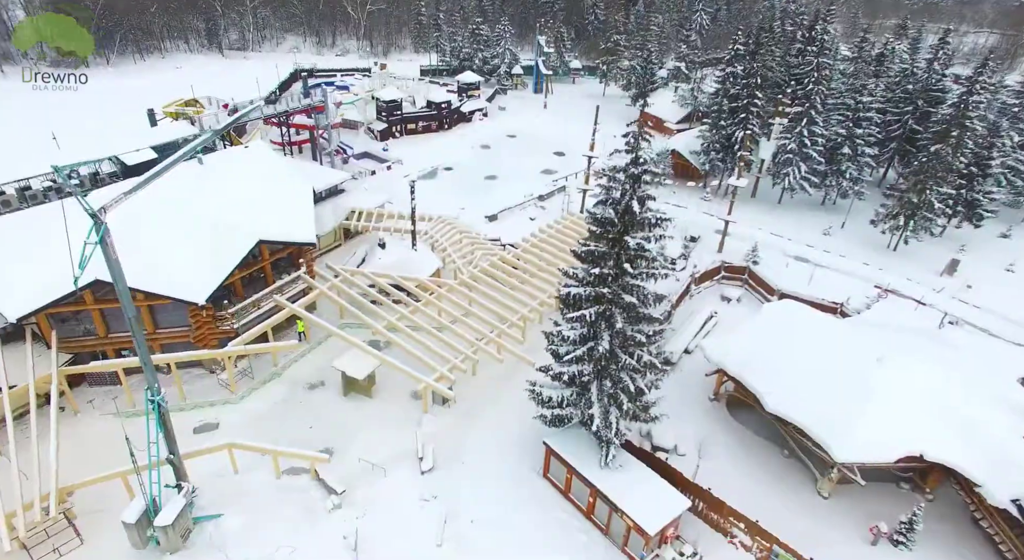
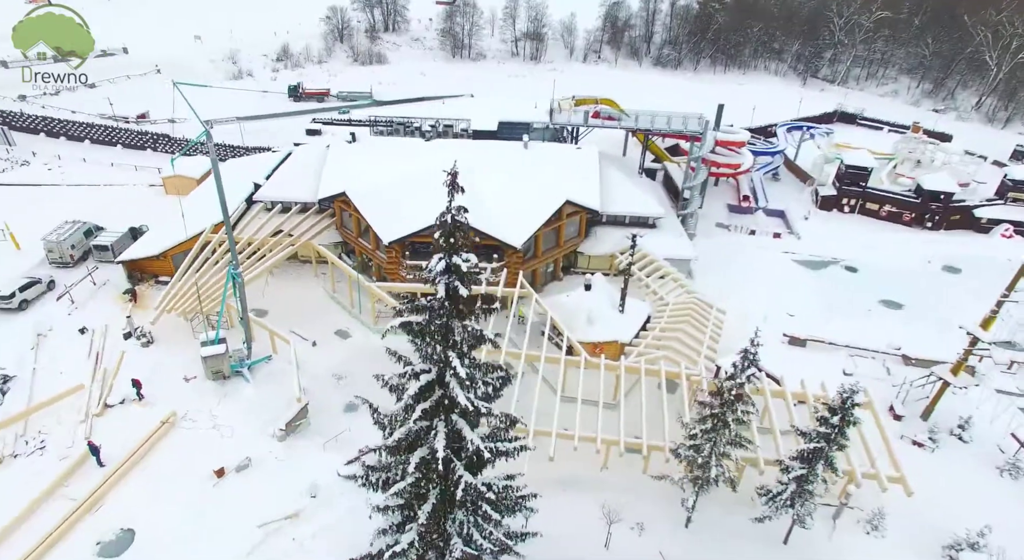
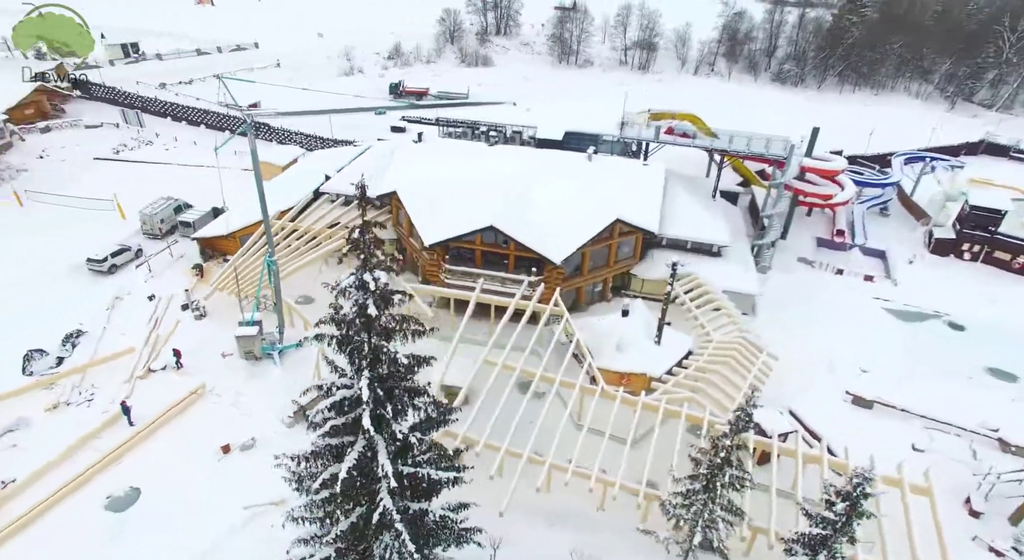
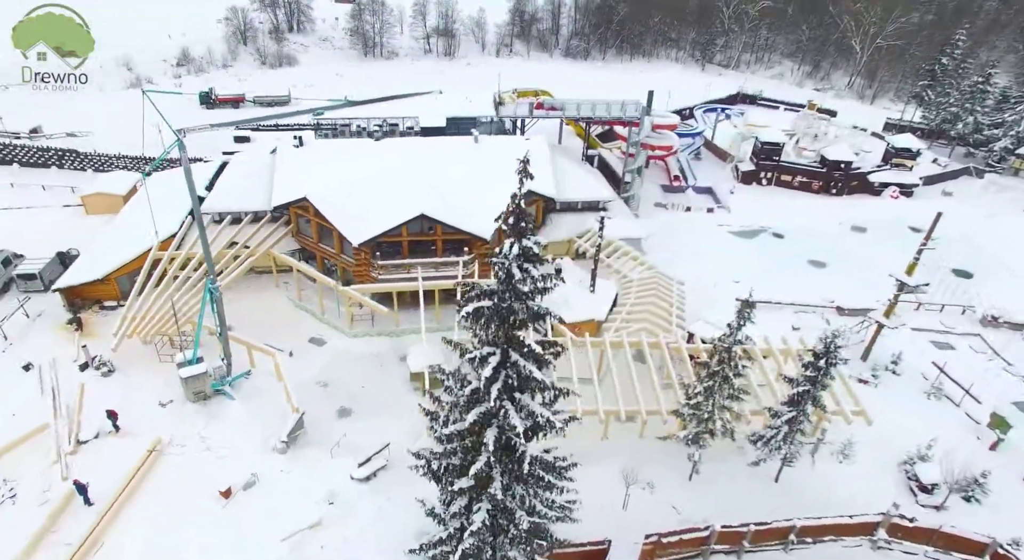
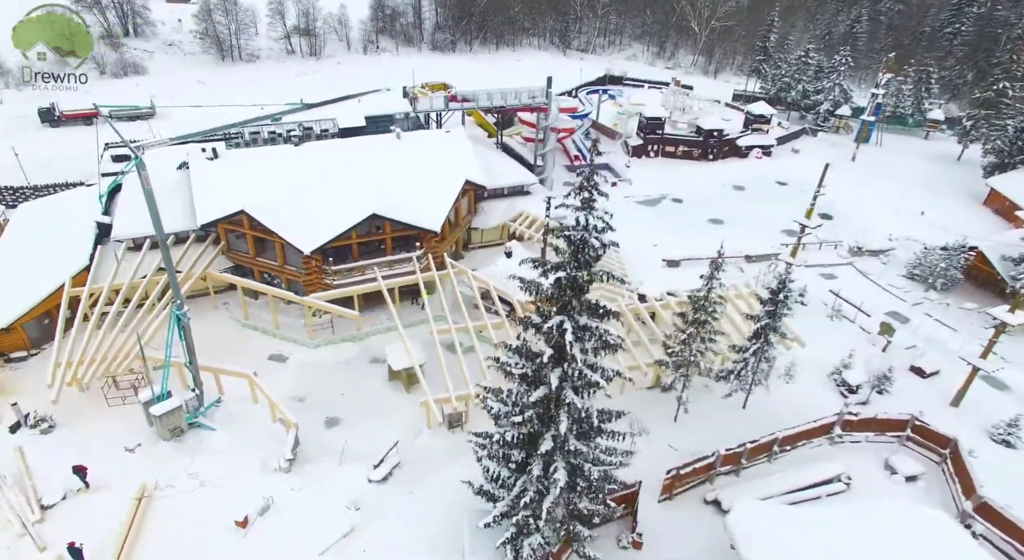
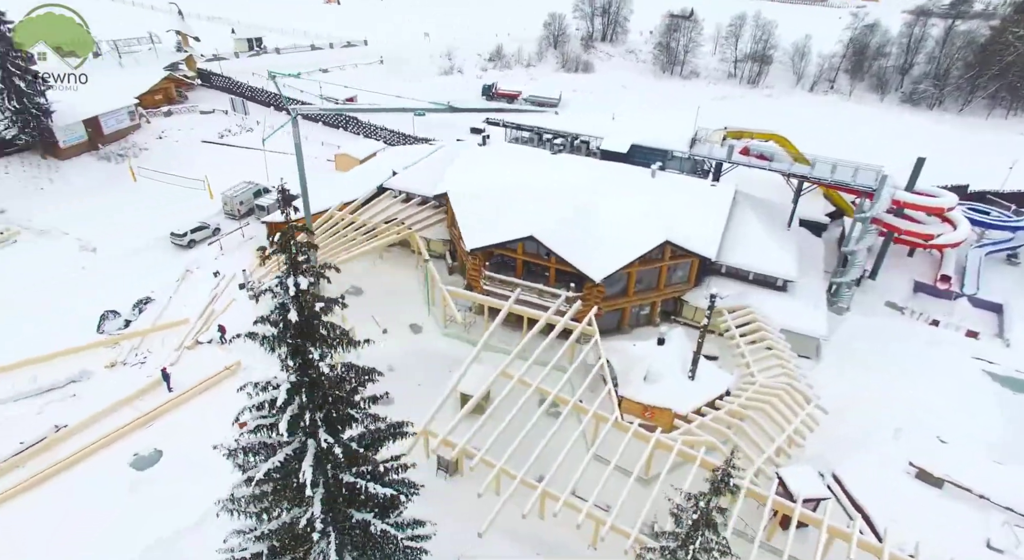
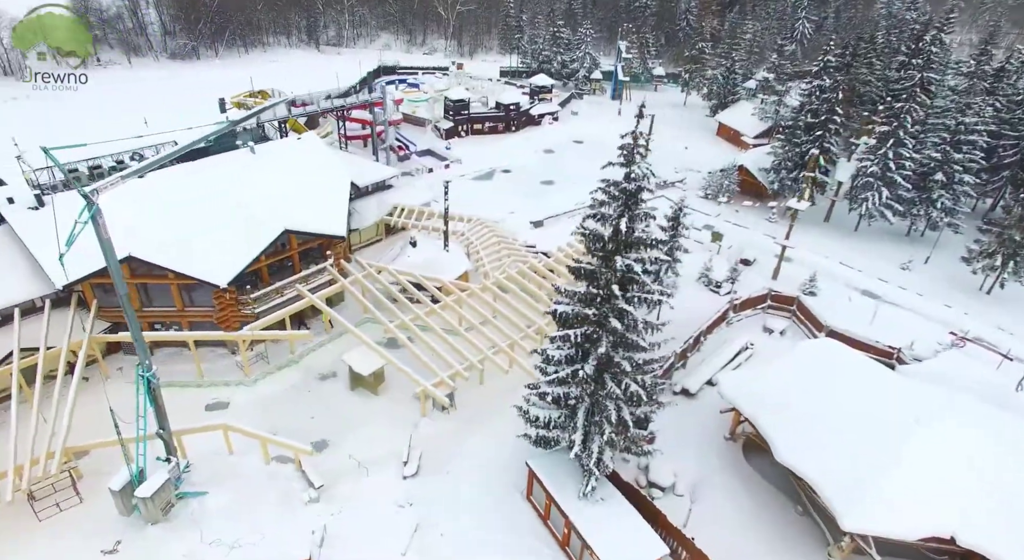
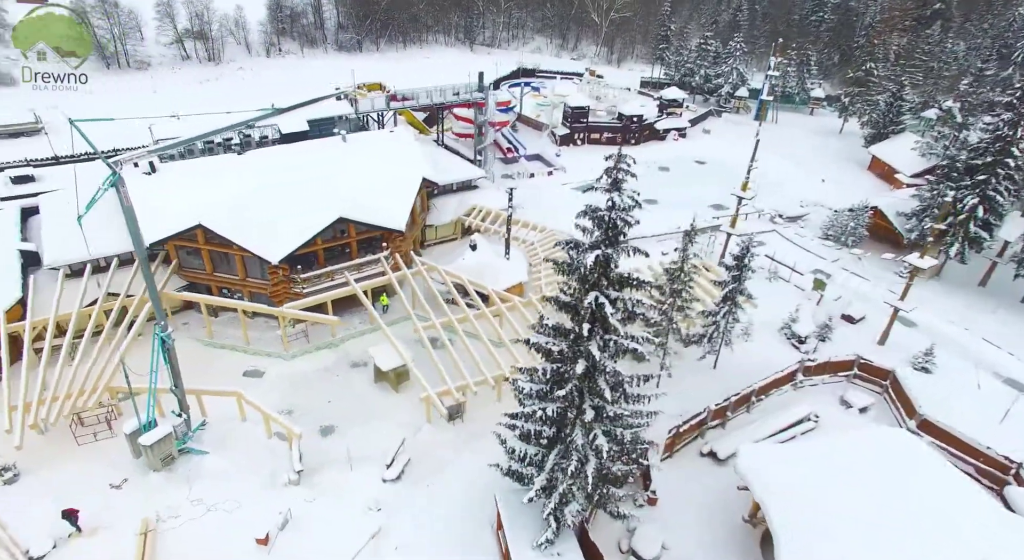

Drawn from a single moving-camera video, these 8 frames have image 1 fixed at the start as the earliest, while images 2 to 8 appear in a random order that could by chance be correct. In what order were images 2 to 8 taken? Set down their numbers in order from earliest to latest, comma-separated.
7, 8, 5, 4, 2, 3, 6
